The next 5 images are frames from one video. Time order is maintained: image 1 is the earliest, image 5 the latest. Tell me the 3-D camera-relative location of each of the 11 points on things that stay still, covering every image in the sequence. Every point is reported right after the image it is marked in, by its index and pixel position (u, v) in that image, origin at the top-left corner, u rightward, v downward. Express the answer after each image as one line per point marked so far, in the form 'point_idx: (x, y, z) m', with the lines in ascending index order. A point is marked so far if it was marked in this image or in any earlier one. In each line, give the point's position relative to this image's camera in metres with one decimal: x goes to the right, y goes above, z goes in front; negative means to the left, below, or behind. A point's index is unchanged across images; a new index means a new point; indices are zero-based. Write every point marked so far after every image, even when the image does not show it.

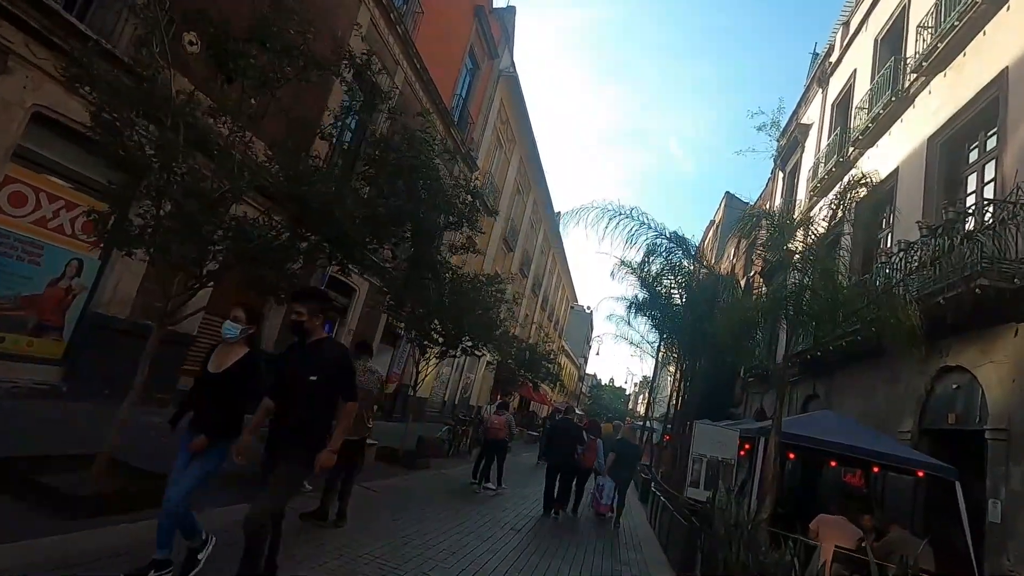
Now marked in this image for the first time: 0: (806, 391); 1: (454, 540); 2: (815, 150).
0: (+8.4, -3.0, +15.2) m
1: (-0.7, -3.2, +6.8) m
2: (+10.7, +4.8, +18.8) m
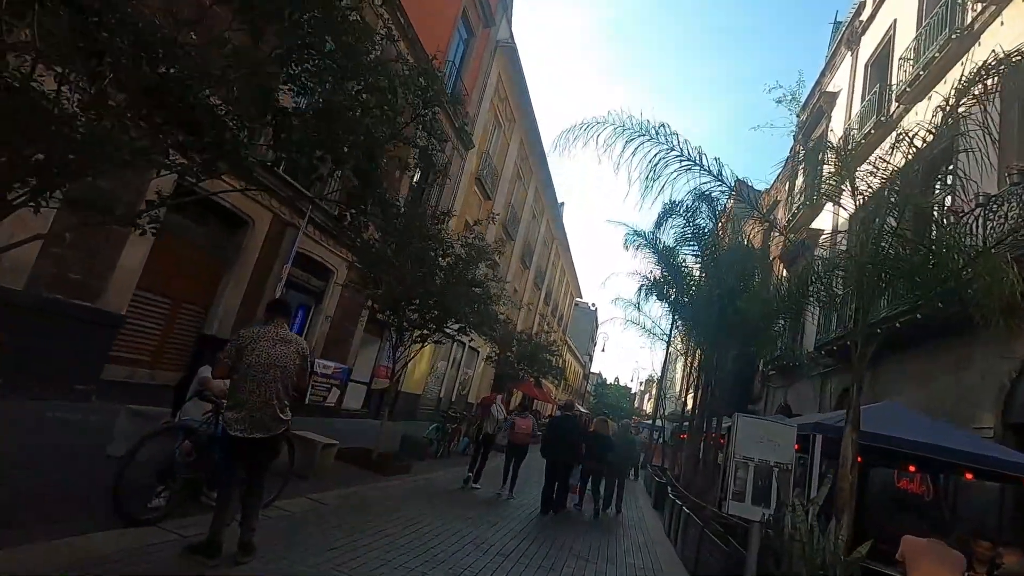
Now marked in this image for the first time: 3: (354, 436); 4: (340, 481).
0: (+8.4, -2.4, +13.4) m
1: (-0.9, -2.7, +5.1) m
2: (+10.6, +5.4, +17.0) m
3: (-3.8, -3.6, +12.8) m
4: (-2.7, -3.0, +8.3) m
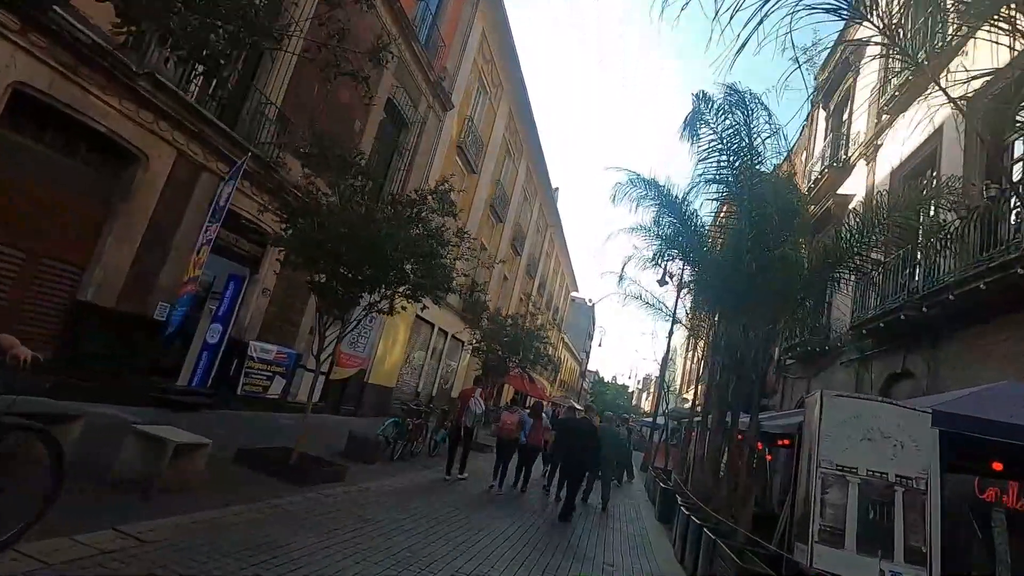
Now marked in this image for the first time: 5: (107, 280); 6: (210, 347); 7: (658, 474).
0: (+7.8, -1.7, +11.0) m
1: (-1.4, -2.0, +2.7) m
2: (+10.0, +6.1, +14.6) m
3: (-4.3, -2.8, +10.4) m
4: (-3.2, -2.3, +5.9) m
5: (-6.4, +0.1, +8.4) m
6: (-6.3, -1.2, +11.1) m
7: (+4.1, -5.3, +15.1) m
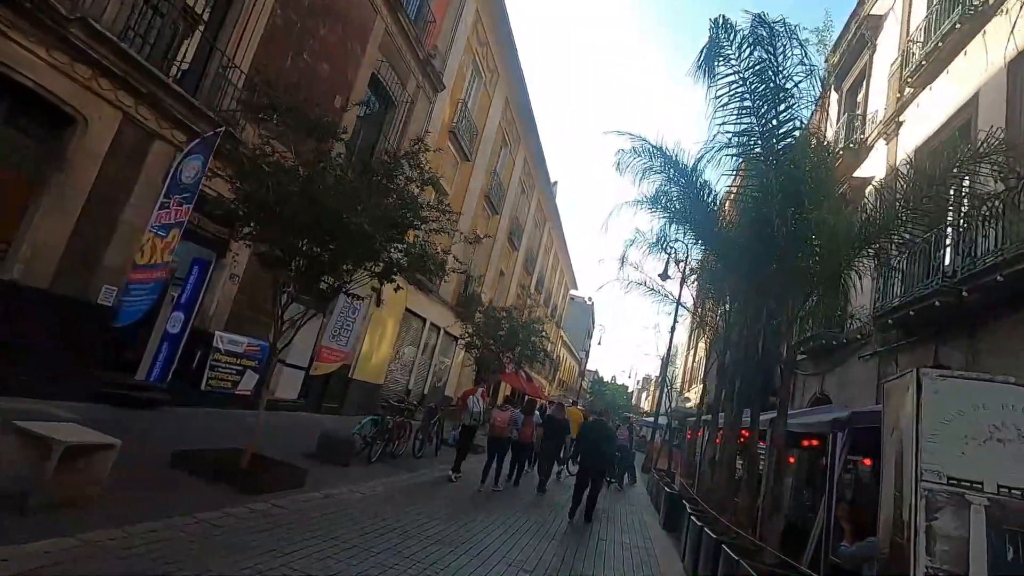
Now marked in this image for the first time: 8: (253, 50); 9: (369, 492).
0: (+7.7, -1.4, +10.0) m
1: (-1.6, -1.7, +1.7) m
2: (+9.9, +6.4, +13.6) m
3: (-4.5, -2.5, +9.4) m
4: (-3.4, -2.0, +4.9) m
5: (-6.6, +0.4, +7.4) m
6: (-6.5, -0.9, +10.1) m
7: (+4.0, -5.0, +14.1) m
8: (-4.9, +4.5, +10.1) m
9: (-2.1, -3.0, +7.8) m
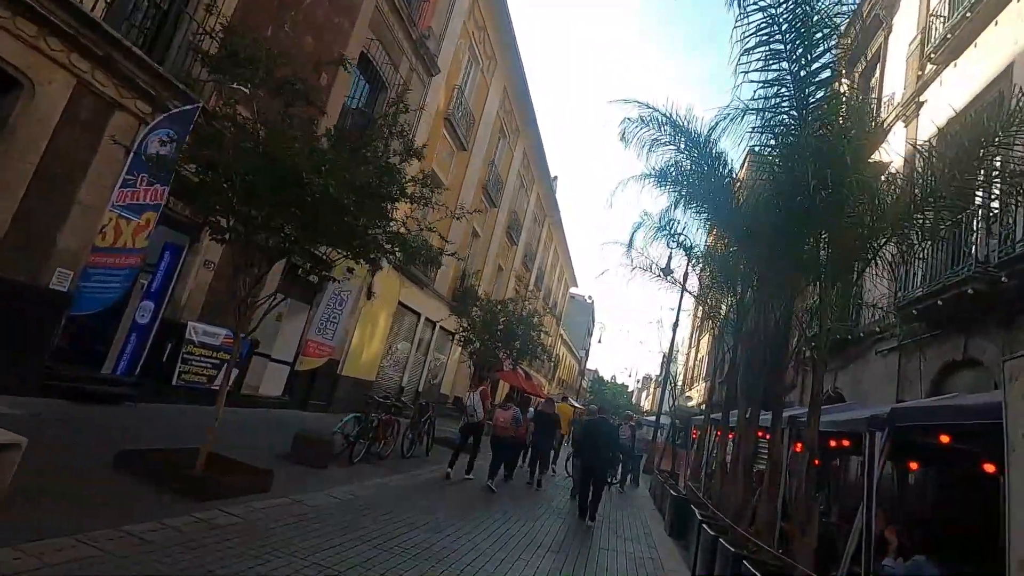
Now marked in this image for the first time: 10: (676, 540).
0: (+7.6, -1.2, +9.3) m
1: (-1.7, -1.5, +0.9) m
2: (+9.8, +6.6, +12.8) m
3: (-4.6, -2.3, +8.6) m
4: (-3.5, -1.7, +4.2) m
5: (-6.7, +0.6, +6.6) m
6: (-6.6, -0.7, +9.4) m
7: (+3.9, -4.8, +13.4) m
8: (-5.0, +4.7, +9.3) m
9: (-2.2, -2.8, +7.0) m
10: (+2.9, -4.4, +9.3) m
